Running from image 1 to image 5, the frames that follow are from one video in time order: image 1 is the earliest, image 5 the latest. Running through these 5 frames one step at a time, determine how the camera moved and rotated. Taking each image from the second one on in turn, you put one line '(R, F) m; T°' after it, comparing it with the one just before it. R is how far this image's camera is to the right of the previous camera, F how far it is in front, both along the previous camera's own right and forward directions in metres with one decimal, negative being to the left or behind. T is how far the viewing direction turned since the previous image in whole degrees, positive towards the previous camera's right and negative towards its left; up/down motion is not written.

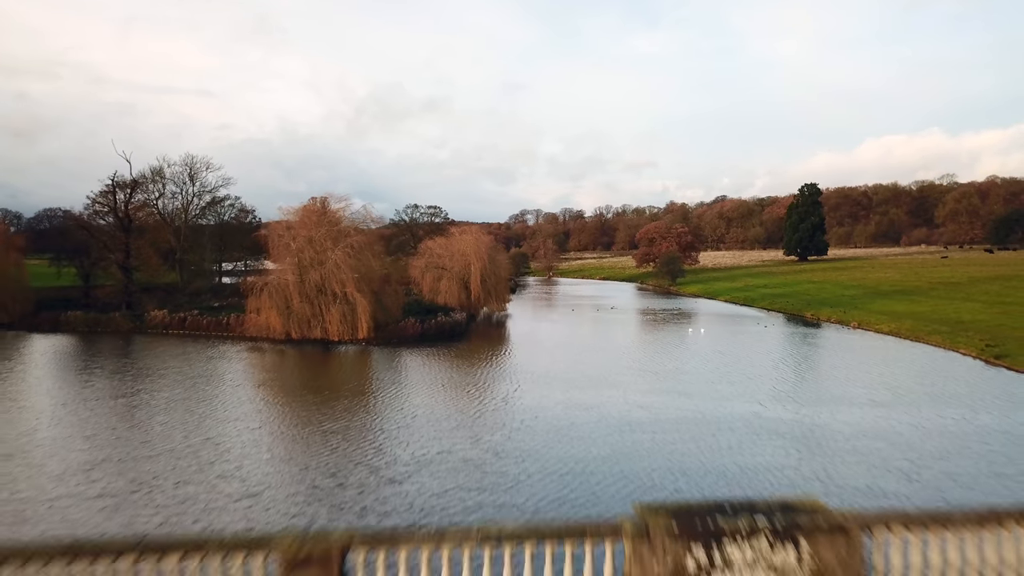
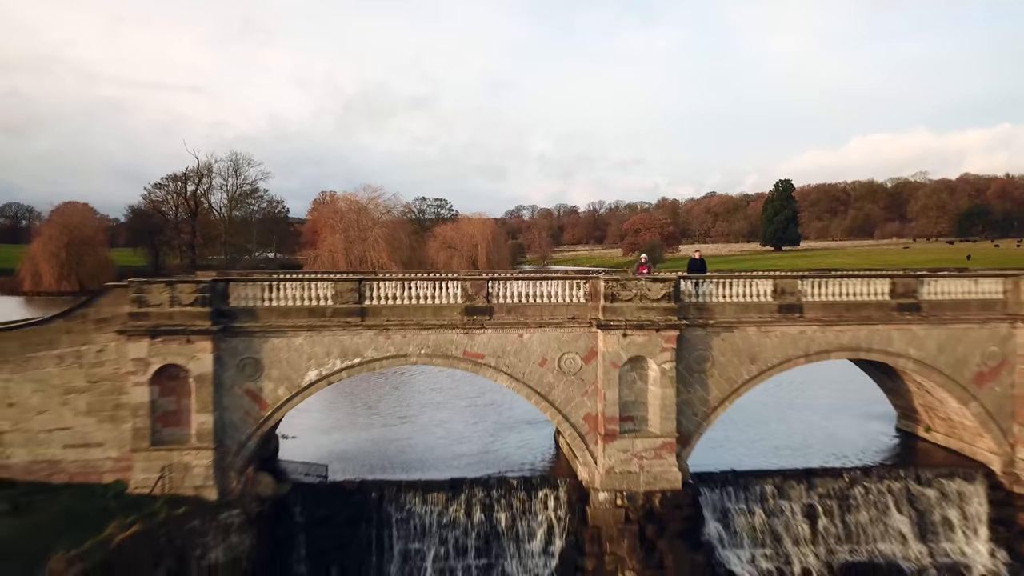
(-0.4, -9.9) m; 0°
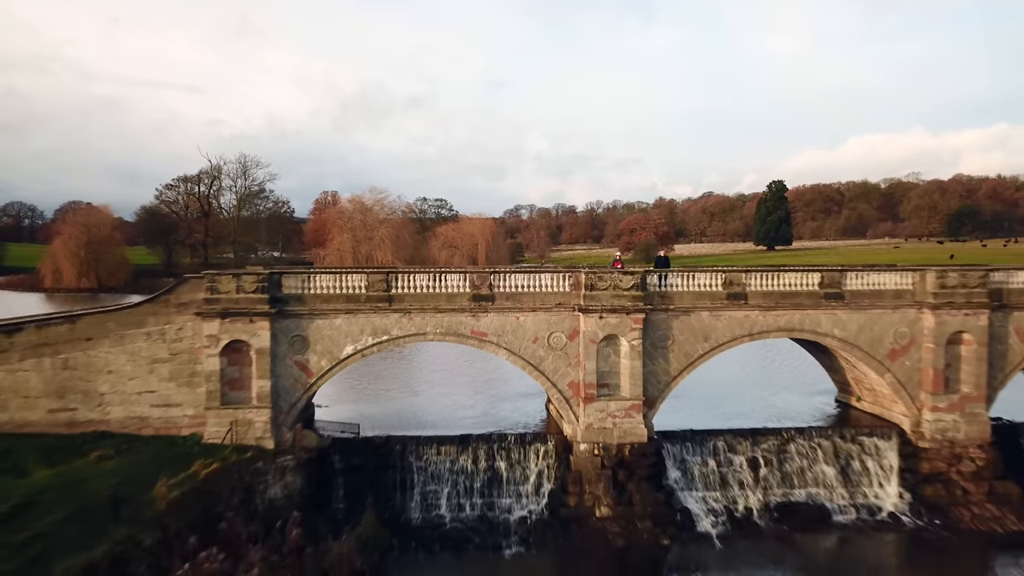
(0.0, -2.6) m; 0°
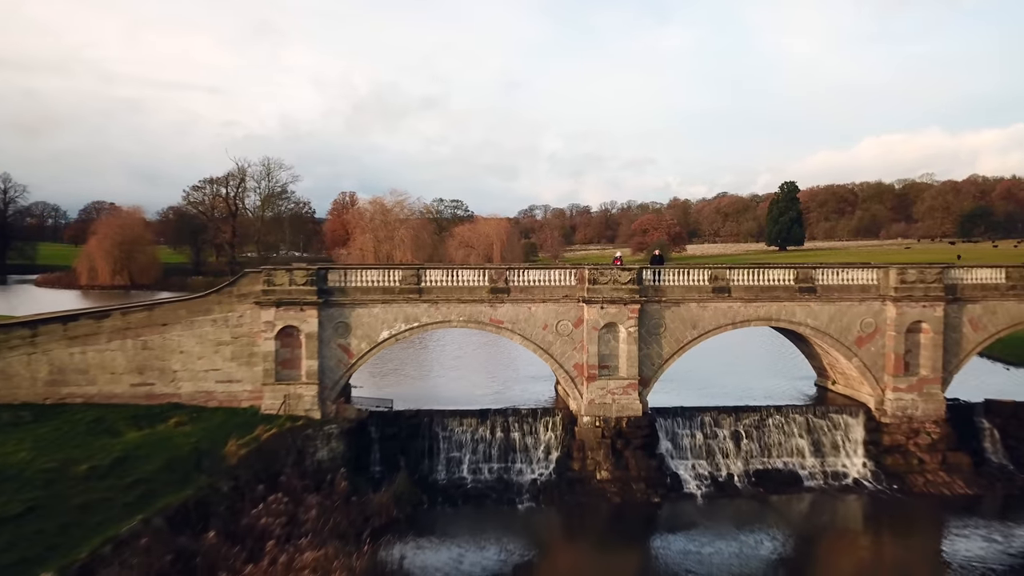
(0.0, -2.1) m; -1°
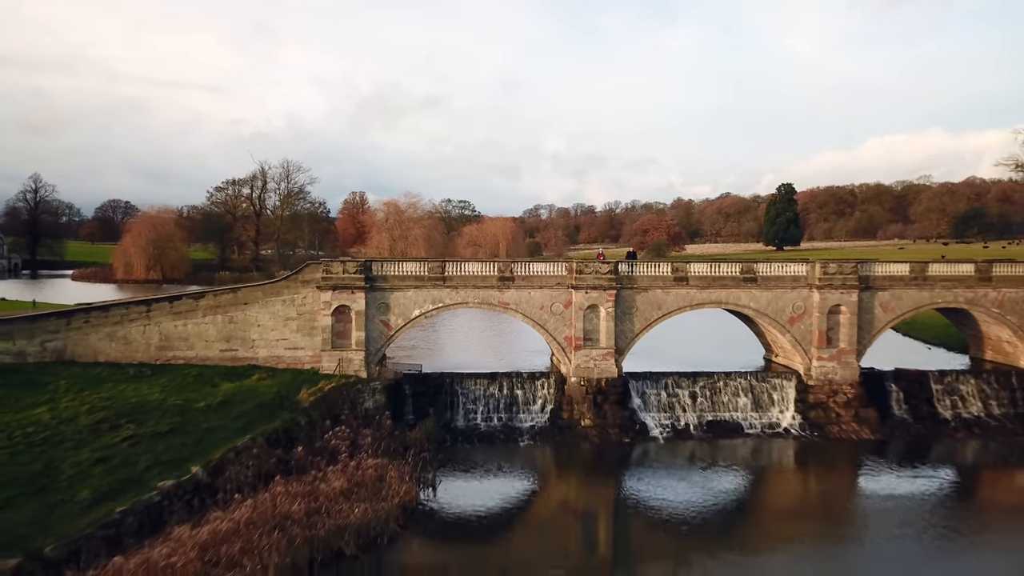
(0.0, -4.3) m; 0°
